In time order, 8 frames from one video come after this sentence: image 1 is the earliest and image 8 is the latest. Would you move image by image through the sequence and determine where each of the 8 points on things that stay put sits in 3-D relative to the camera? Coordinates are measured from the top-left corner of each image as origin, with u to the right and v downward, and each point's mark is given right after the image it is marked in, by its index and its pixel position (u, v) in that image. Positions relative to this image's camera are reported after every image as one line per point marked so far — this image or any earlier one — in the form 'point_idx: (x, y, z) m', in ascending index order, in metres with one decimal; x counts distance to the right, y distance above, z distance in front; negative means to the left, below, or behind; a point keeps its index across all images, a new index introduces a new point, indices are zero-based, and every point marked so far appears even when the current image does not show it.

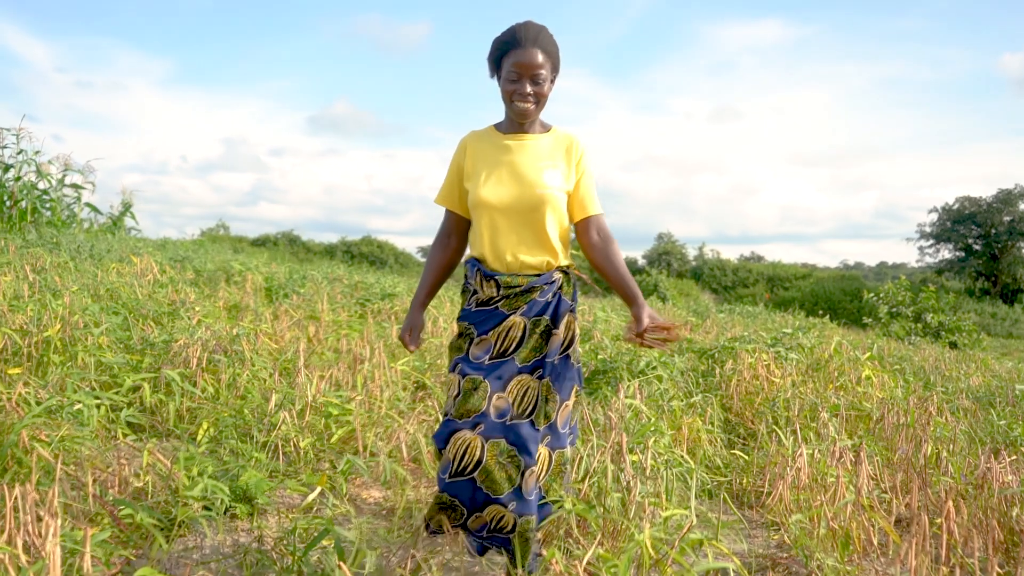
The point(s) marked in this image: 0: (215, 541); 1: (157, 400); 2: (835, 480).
0: (-0.8, -0.7, +2.3) m
1: (-1.3, -0.4, +3.0) m
2: (+1.0, -0.6, +2.6) m
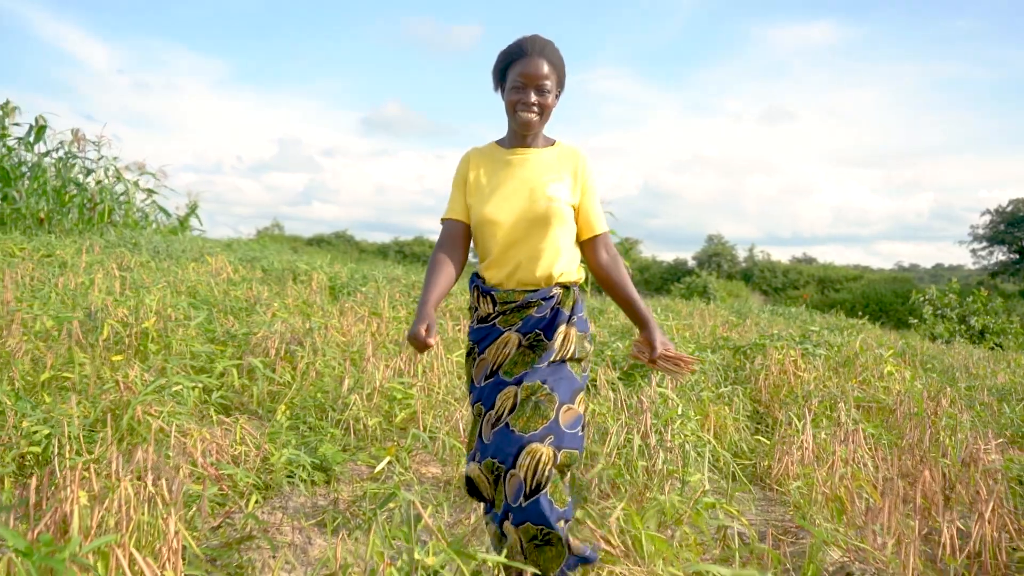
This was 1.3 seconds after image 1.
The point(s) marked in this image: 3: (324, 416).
0: (-0.7, -0.7, +2.7) m
1: (-1.1, -0.4, +3.4) m
2: (+1.1, -0.6, +2.9) m
3: (-0.8, -0.5, +3.3) m
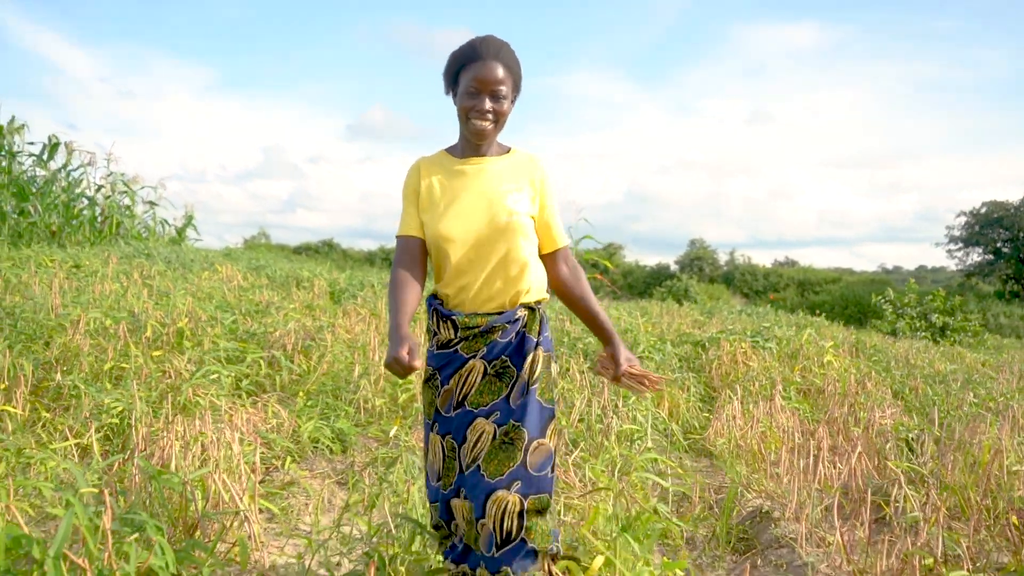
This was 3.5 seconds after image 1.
0: (-0.8, -0.7, +3.4) m
1: (-1.2, -0.4, +4.0) m
2: (+1.0, -0.6, +3.5) m
3: (-0.8, -0.5, +3.9) m
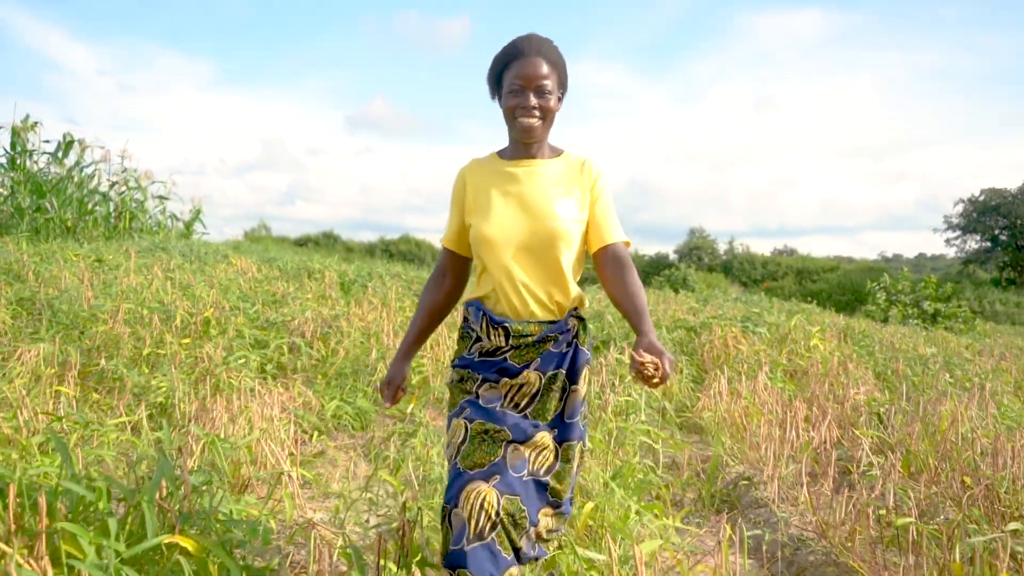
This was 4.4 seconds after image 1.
0: (-0.8, -0.7, +3.7) m
1: (-1.2, -0.4, +4.3) m
2: (+1.1, -0.5, +3.9) m
3: (-0.8, -0.5, +4.2) m
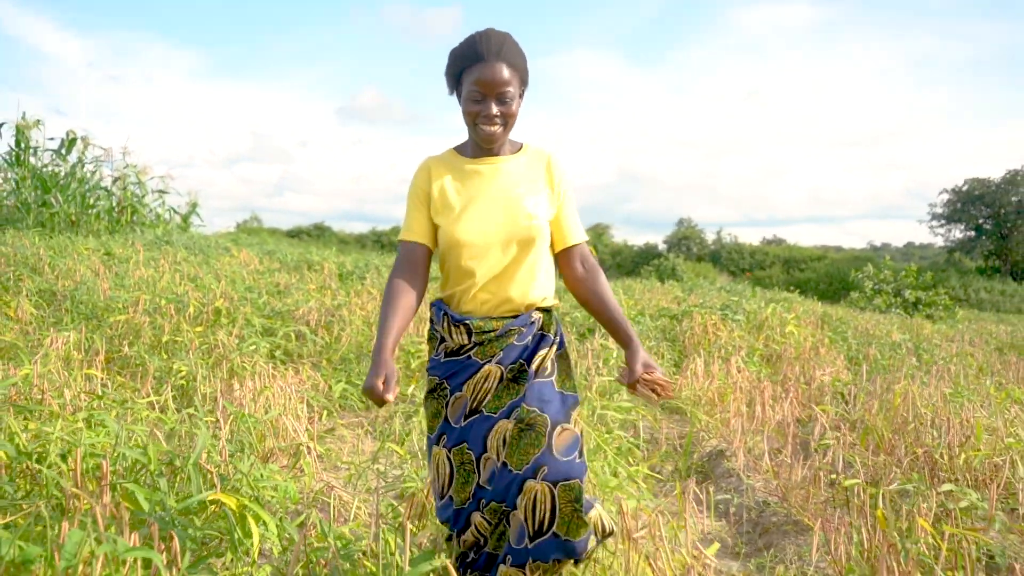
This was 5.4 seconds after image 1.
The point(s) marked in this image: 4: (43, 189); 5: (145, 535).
0: (-0.8, -0.6, +4.0) m
1: (-1.2, -0.3, +4.6) m
2: (+1.0, -0.5, +4.2) m
3: (-0.8, -0.4, +4.5) m
4: (-4.9, +1.0, +8.6) m
5: (-0.9, -0.6, +1.9) m
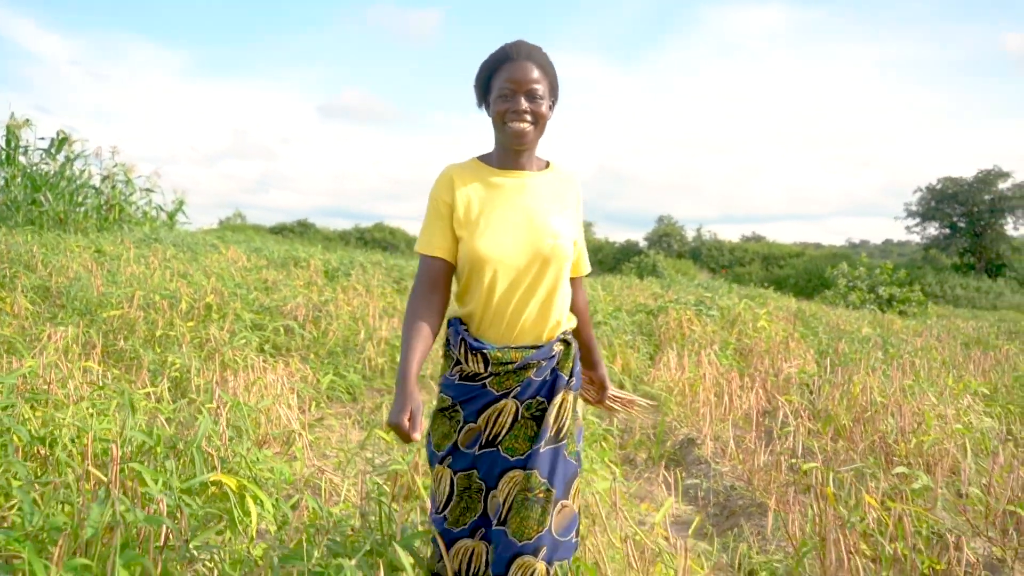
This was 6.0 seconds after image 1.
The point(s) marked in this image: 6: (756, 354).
0: (-0.9, -0.6, +4.2) m
1: (-1.3, -0.3, +4.8) m
2: (+0.9, -0.5, +4.4) m
3: (-1.0, -0.4, +4.7) m
4: (-5.1, +1.1, +8.7) m
5: (-0.9, -0.6, +2.1) m
6: (+1.5, -0.4, +5.2) m
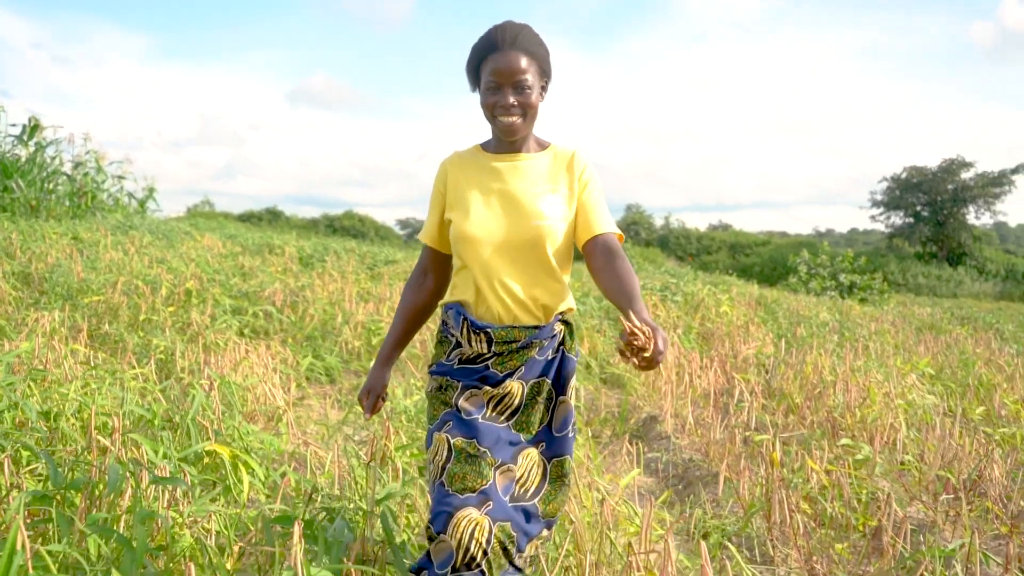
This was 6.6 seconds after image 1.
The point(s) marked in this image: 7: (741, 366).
0: (-1.0, -0.5, +4.3) m
1: (-1.5, -0.2, +4.9) m
2: (+0.8, -0.4, +4.6) m
3: (-1.1, -0.3, +4.9) m
4: (-5.4, +1.2, +8.7) m
5: (-1.0, -0.5, +2.3) m
6: (+1.4, -0.3, +5.4) m
7: (+1.3, -0.4, +4.6) m
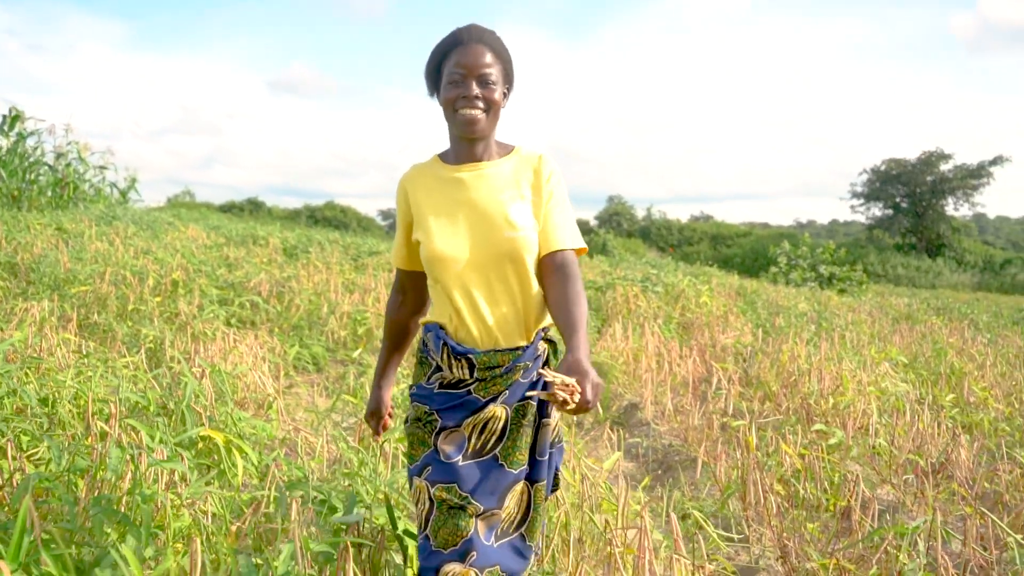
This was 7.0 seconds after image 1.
0: (-1.1, -0.5, +4.4) m
1: (-1.6, -0.1, +5.0) m
2: (+0.7, -0.3, +4.7) m
3: (-1.2, -0.3, +5.0) m
4: (-5.6, +1.3, +8.7) m
5: (-1.0, -0.5, +2.4) m
6: (+1.2, -0.3, +5.5) m
7: (+1.2, -0.4, +4.7) m
